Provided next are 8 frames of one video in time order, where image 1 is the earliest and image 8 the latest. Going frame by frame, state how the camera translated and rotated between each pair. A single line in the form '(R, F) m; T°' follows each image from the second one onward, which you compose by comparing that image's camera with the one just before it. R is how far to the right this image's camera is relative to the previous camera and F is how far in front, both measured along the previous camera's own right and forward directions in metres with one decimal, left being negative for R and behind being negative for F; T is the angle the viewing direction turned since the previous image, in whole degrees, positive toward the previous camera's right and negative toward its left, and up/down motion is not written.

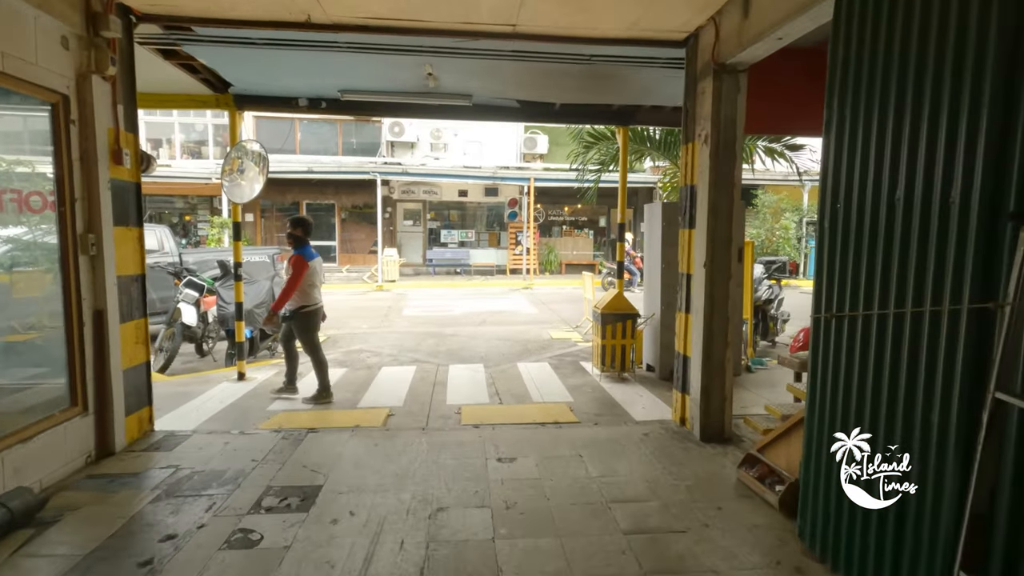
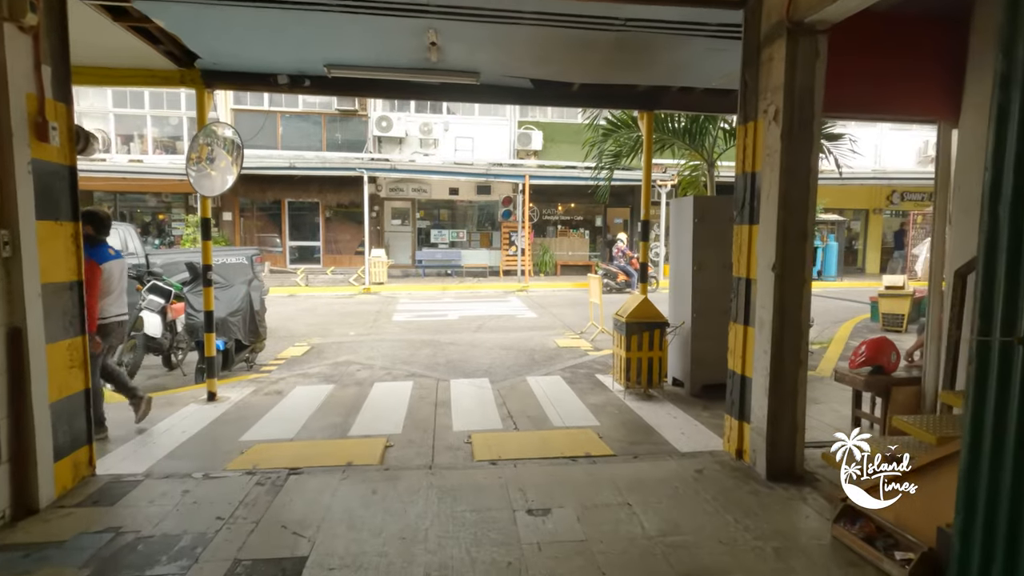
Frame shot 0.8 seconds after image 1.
(-0.3, +0.8) m; +2°
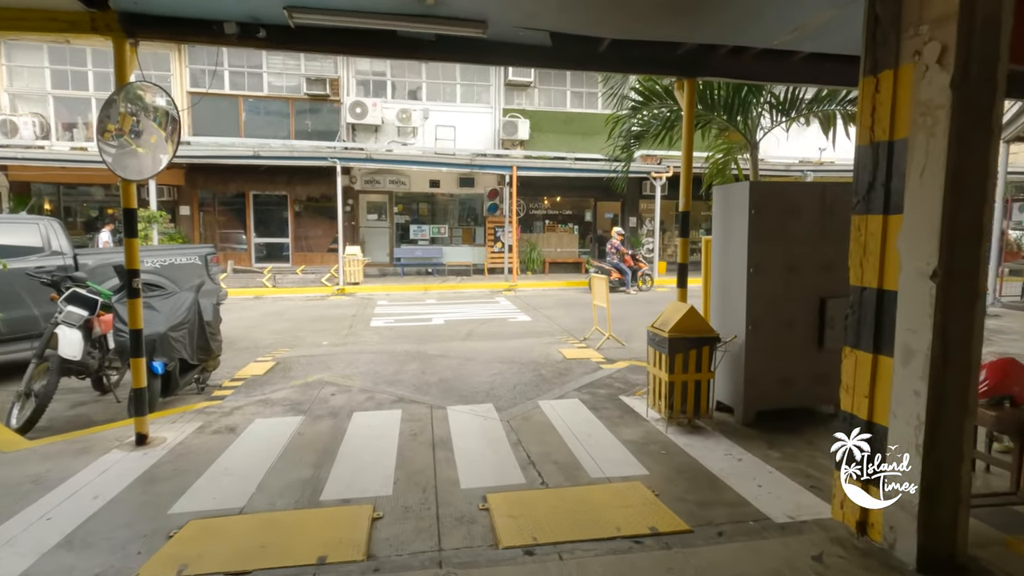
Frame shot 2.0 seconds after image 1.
(-0.4, +1.2) m; +3°
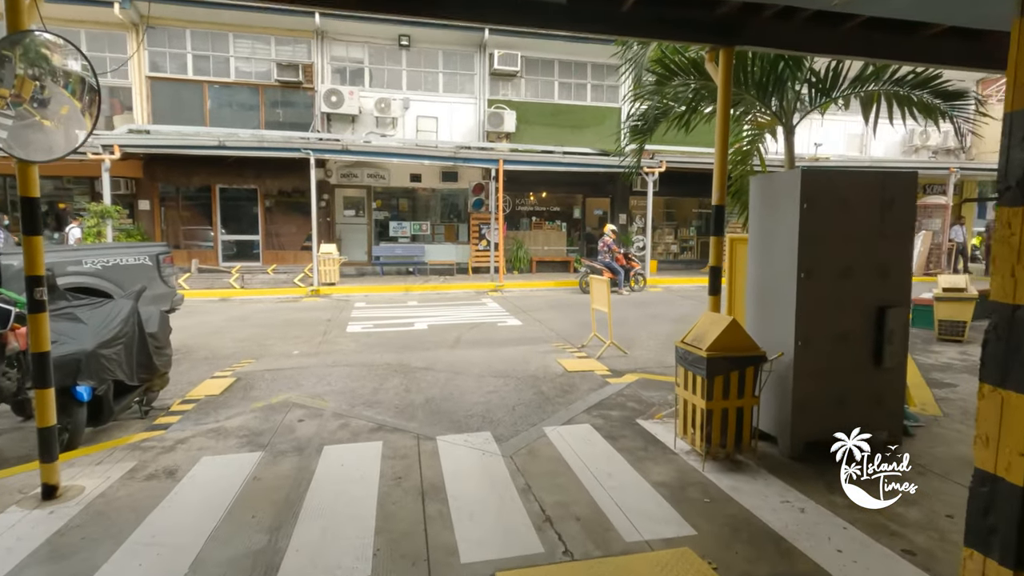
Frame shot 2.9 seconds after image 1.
(-0.2, +0.9) m; +2°
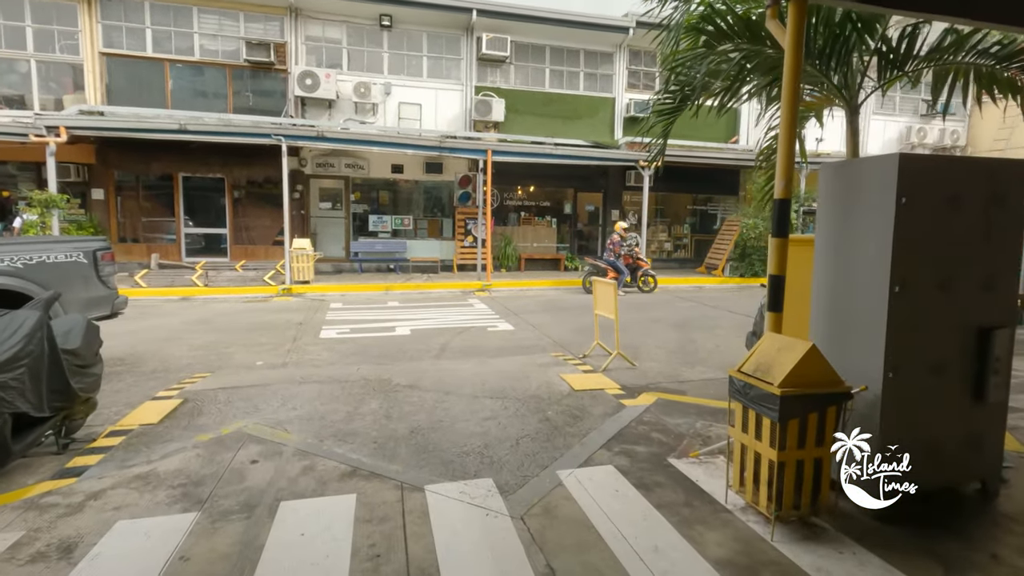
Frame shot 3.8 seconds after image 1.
(-0.2, +1.0) m; +2°
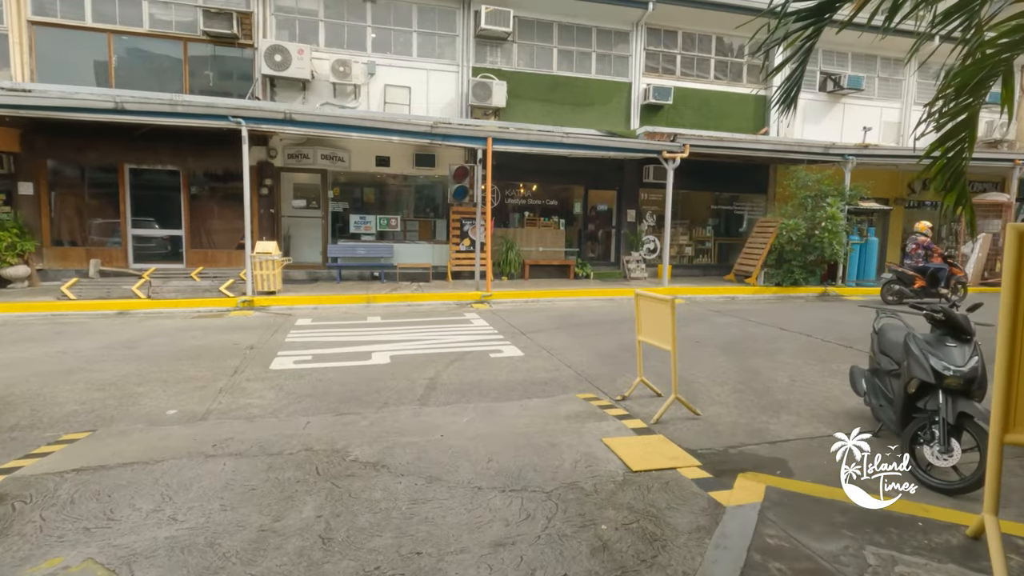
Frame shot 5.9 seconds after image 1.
(-0.2, +2.2) m; 0°
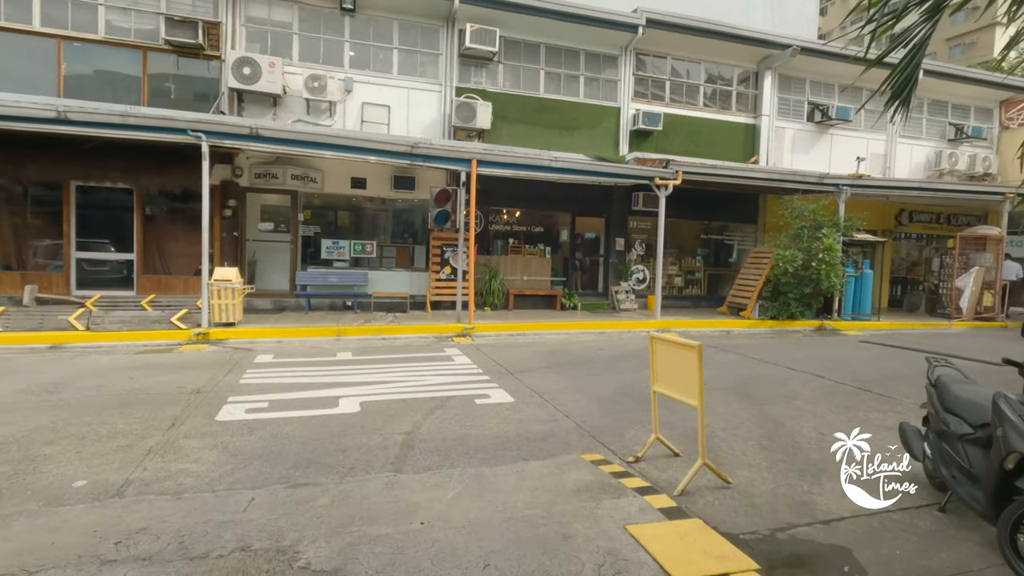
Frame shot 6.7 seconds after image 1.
(-0.2, +0.9) m; +2°
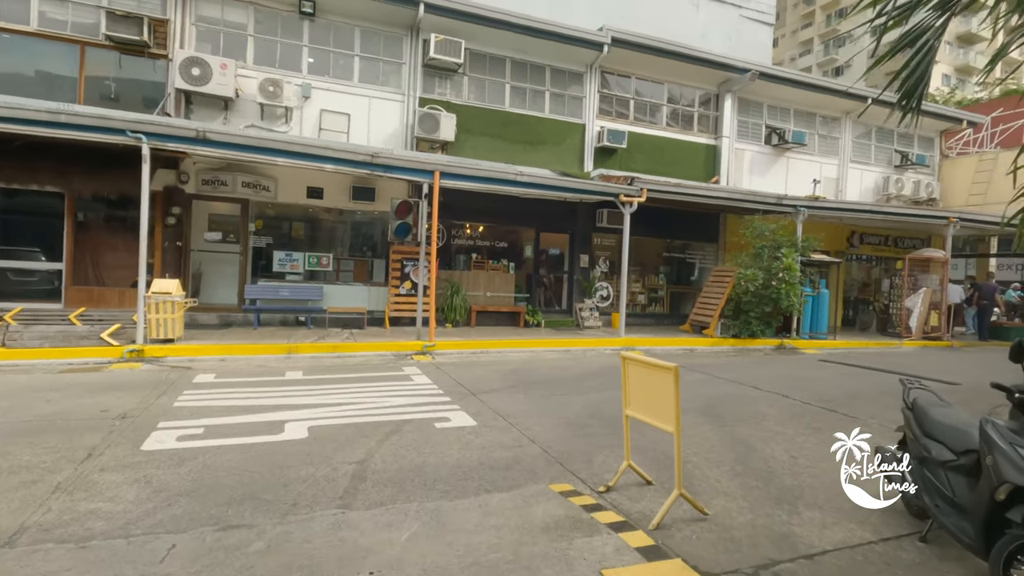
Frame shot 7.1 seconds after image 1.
(0.0, +0.4) m; +4°
